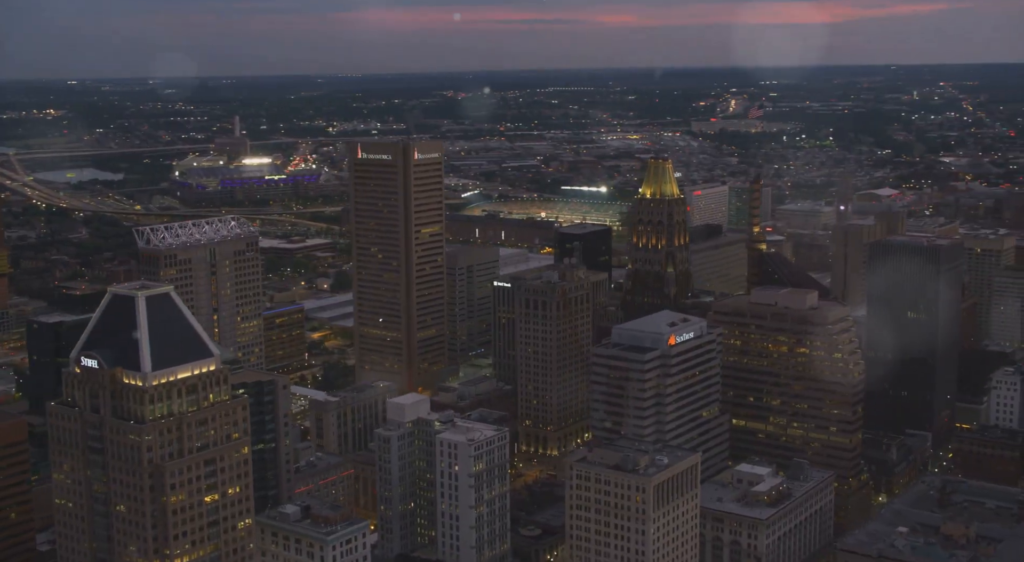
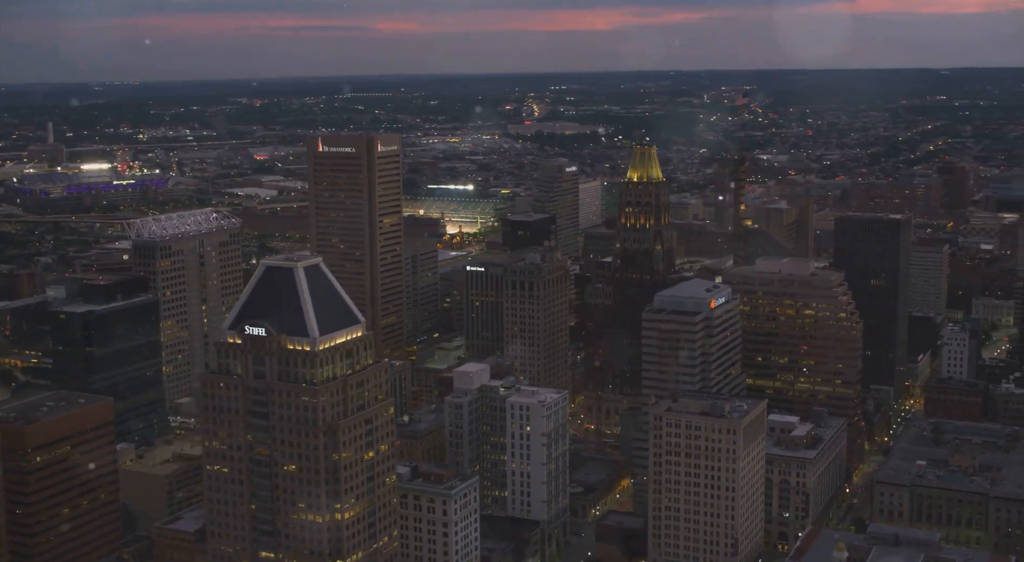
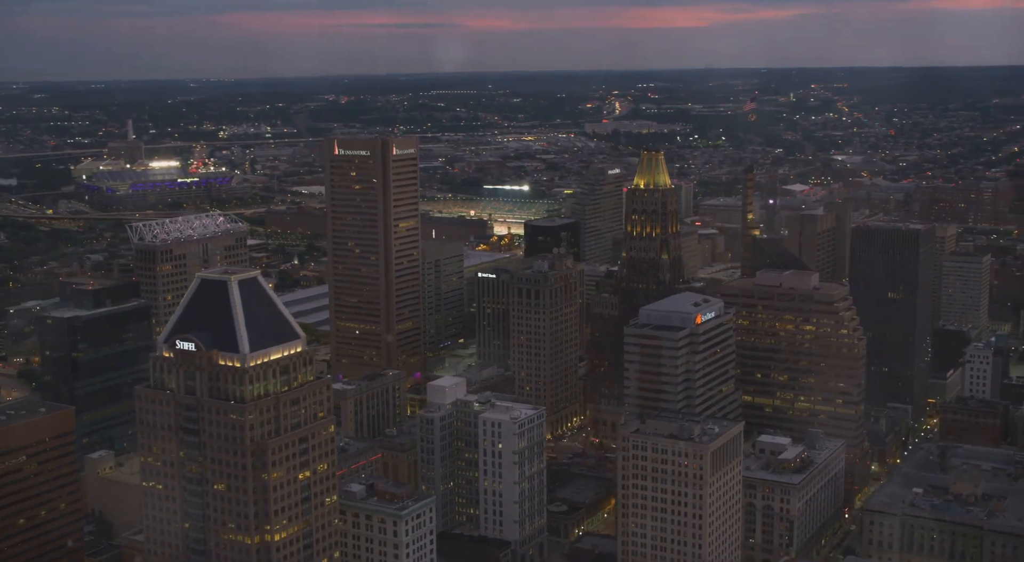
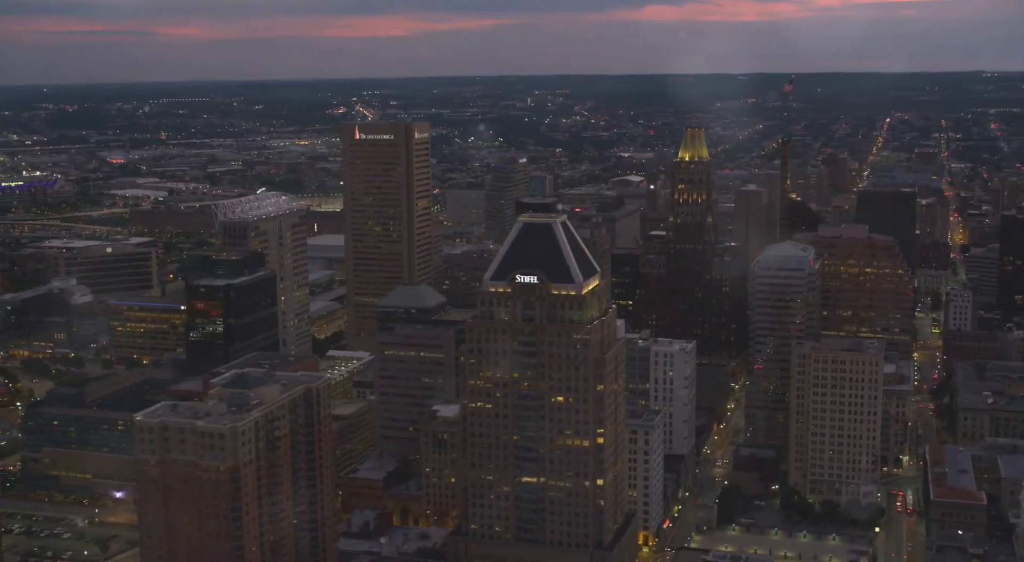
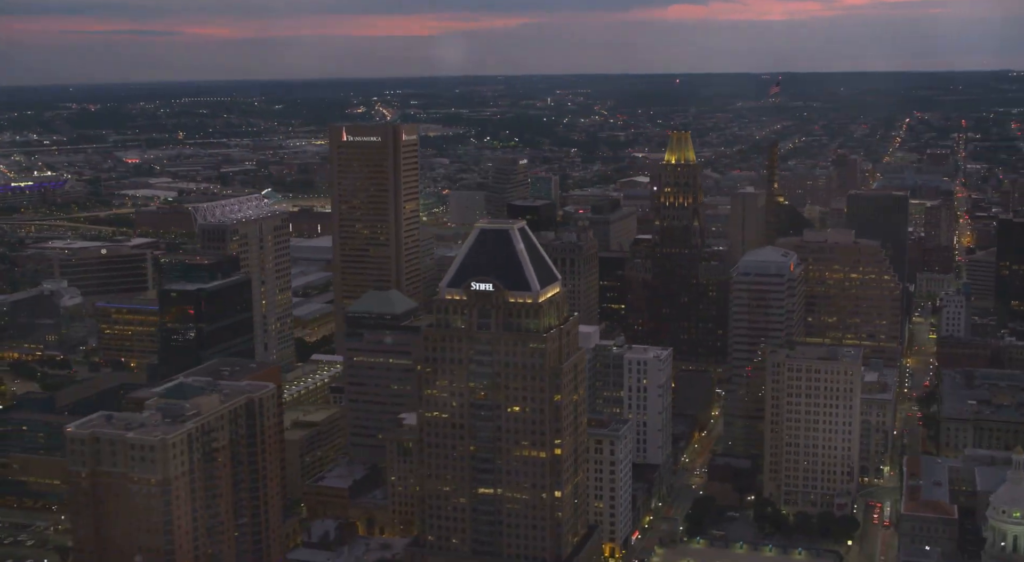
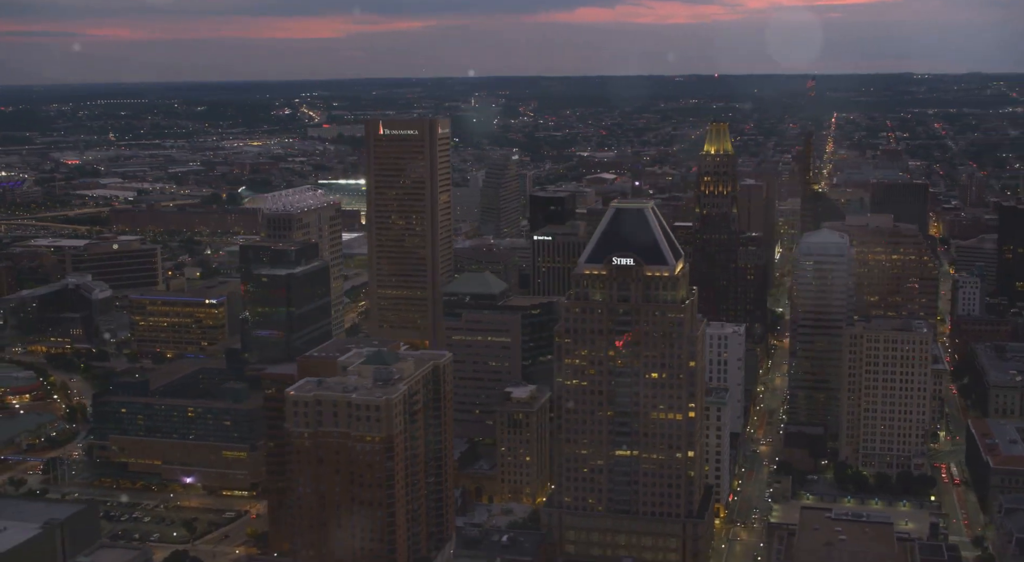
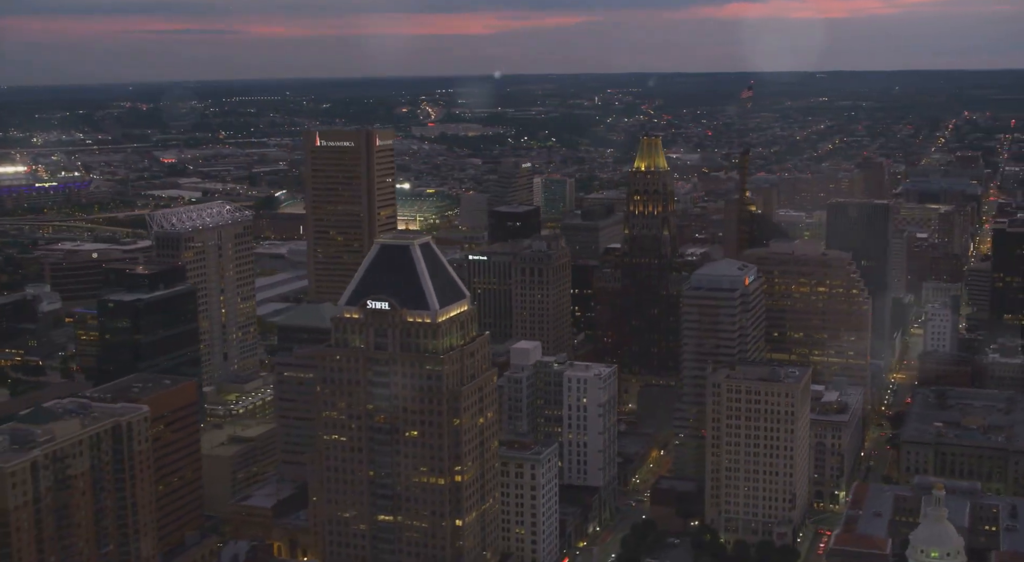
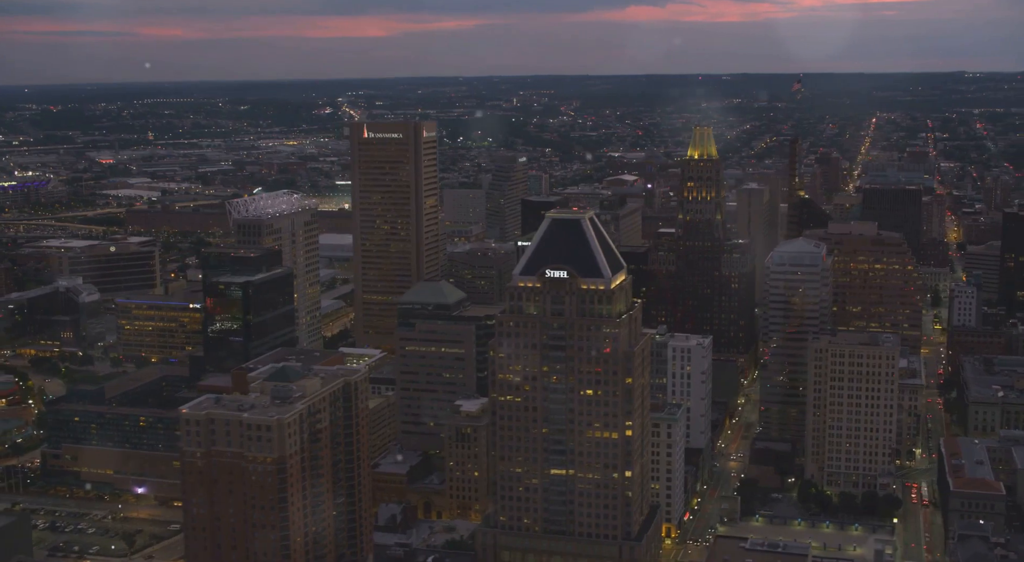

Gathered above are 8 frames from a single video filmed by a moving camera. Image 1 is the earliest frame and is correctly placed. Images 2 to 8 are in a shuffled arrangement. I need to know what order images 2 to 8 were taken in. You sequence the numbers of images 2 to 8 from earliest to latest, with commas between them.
3, 2, 7, 5, 4, 8, 6
